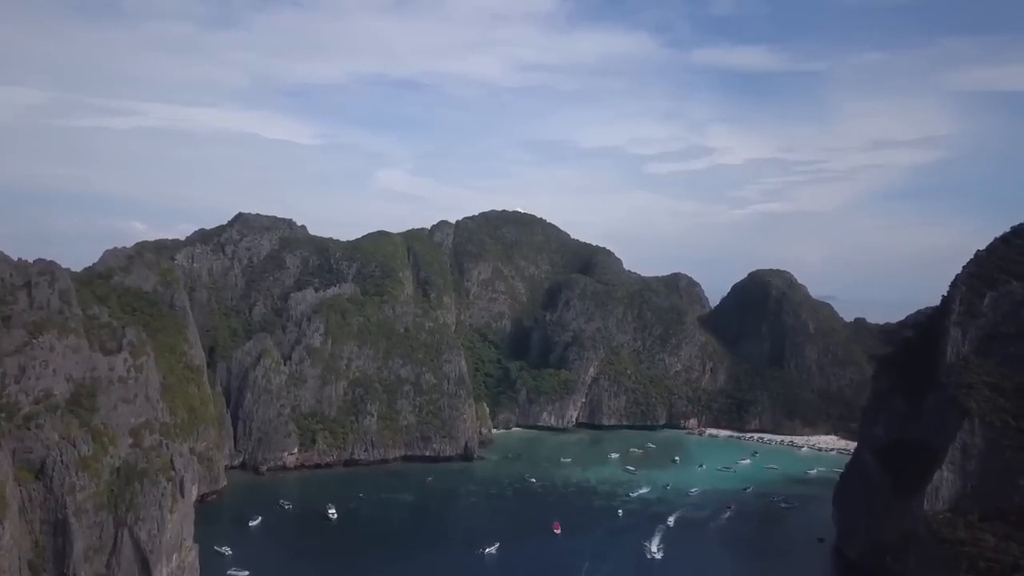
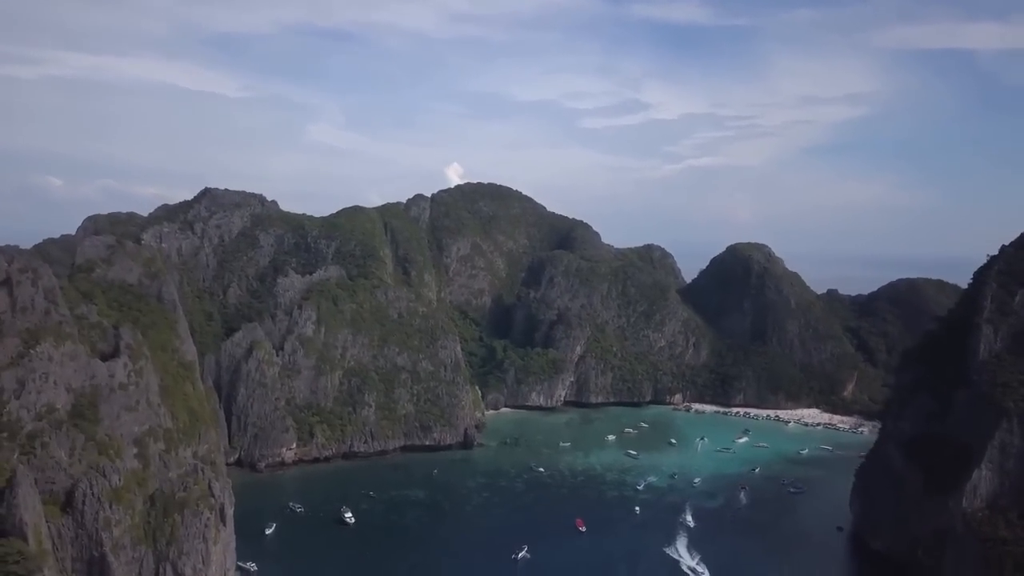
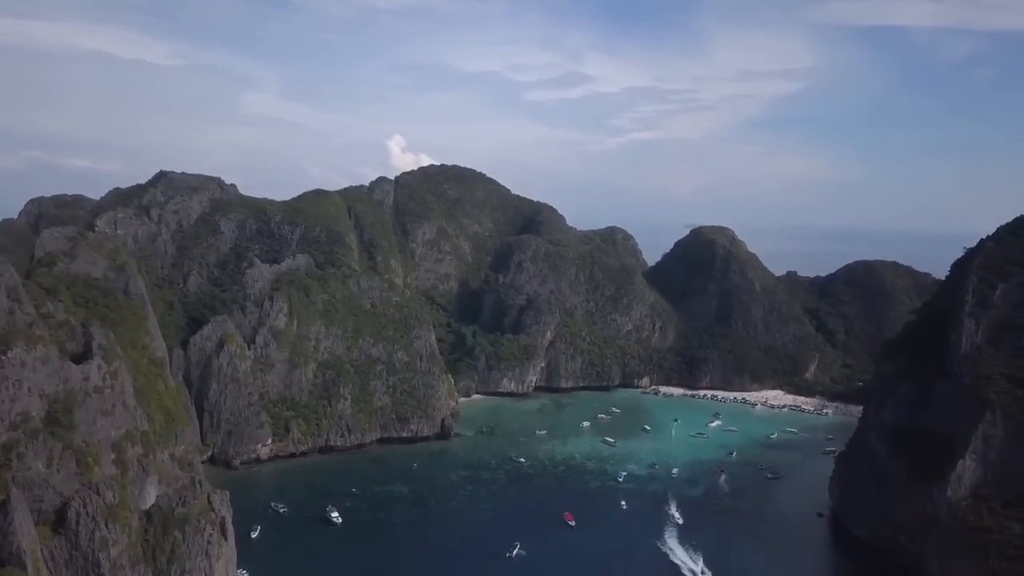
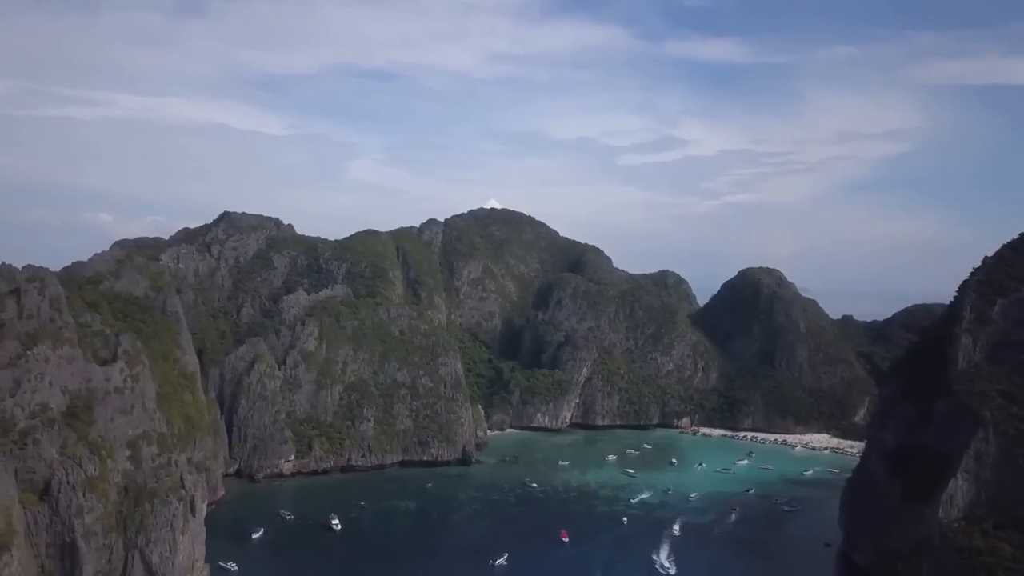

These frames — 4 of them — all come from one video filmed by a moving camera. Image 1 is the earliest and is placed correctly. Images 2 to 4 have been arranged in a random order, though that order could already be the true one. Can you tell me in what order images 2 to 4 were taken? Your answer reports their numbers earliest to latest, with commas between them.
4, 2, 3
